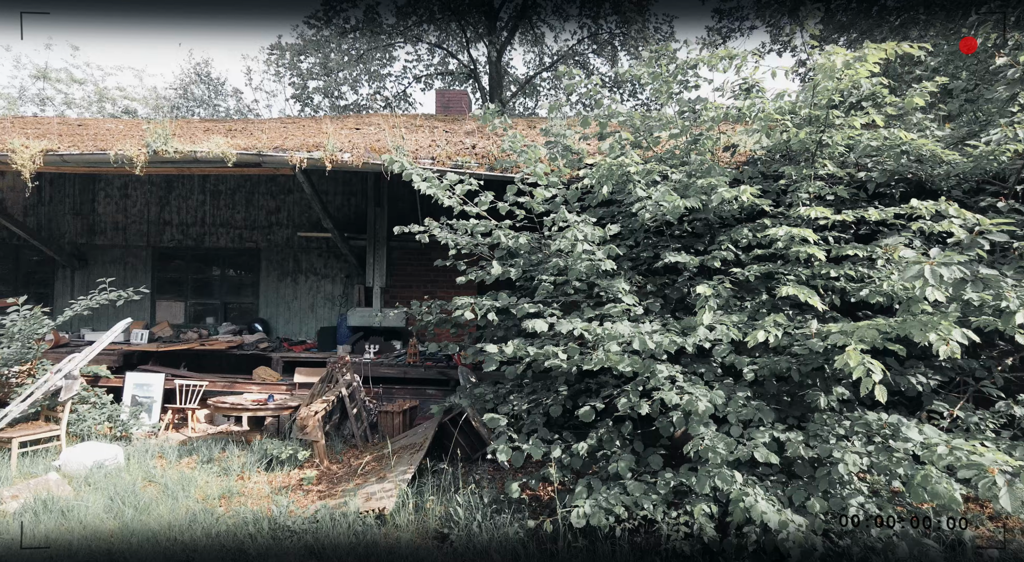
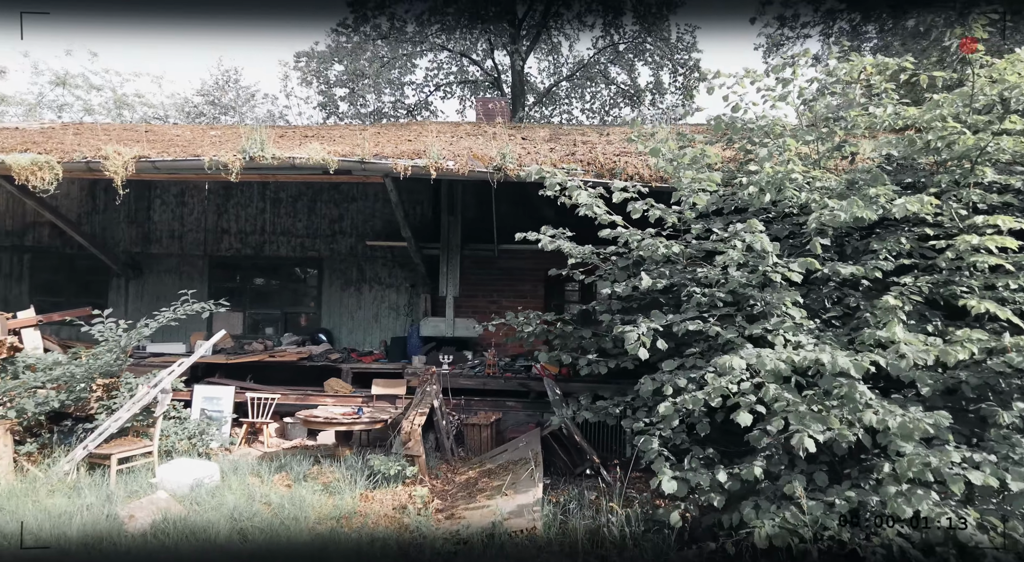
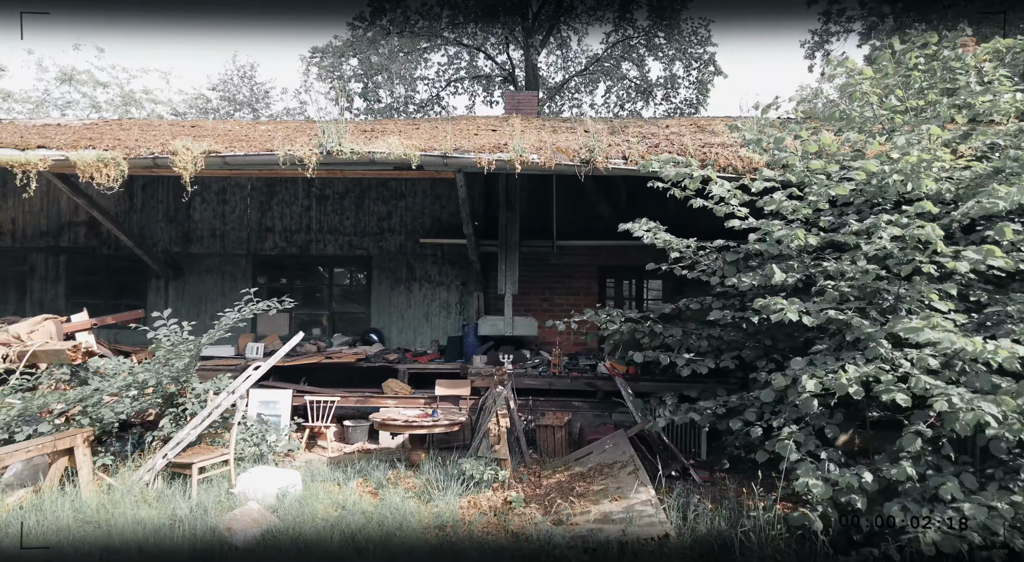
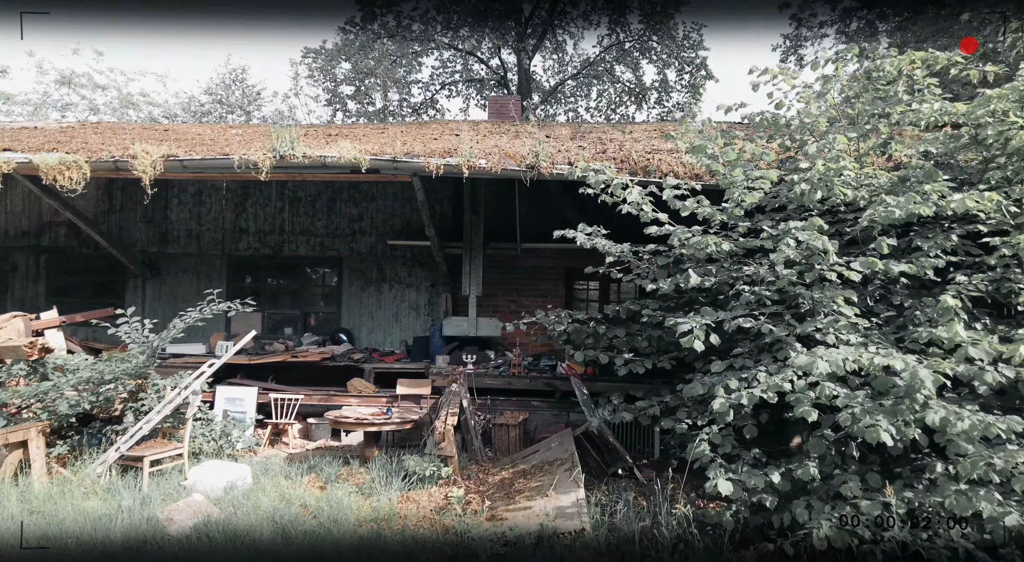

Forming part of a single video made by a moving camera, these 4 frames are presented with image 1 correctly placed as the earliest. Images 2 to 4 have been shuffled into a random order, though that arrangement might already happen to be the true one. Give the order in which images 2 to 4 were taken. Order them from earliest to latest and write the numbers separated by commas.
2, 4, 3
